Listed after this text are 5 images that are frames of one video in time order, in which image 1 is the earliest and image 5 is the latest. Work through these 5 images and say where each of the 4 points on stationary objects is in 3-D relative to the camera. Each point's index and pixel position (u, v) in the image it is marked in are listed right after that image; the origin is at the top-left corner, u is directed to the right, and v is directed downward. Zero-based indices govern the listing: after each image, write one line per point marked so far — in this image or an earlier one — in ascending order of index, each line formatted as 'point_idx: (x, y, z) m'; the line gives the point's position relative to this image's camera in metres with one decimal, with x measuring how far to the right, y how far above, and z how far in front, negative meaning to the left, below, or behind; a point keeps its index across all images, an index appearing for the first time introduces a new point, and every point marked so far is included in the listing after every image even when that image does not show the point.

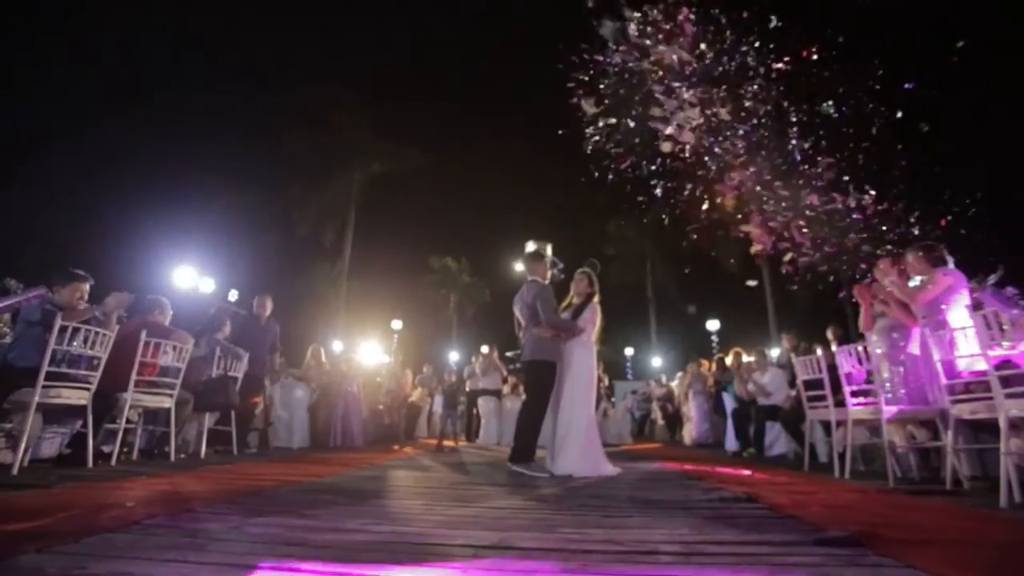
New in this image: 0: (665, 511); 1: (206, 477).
0: (+0.8, -1.2, +3.5) m
1: (-2.1, -1.3, +4.6) m
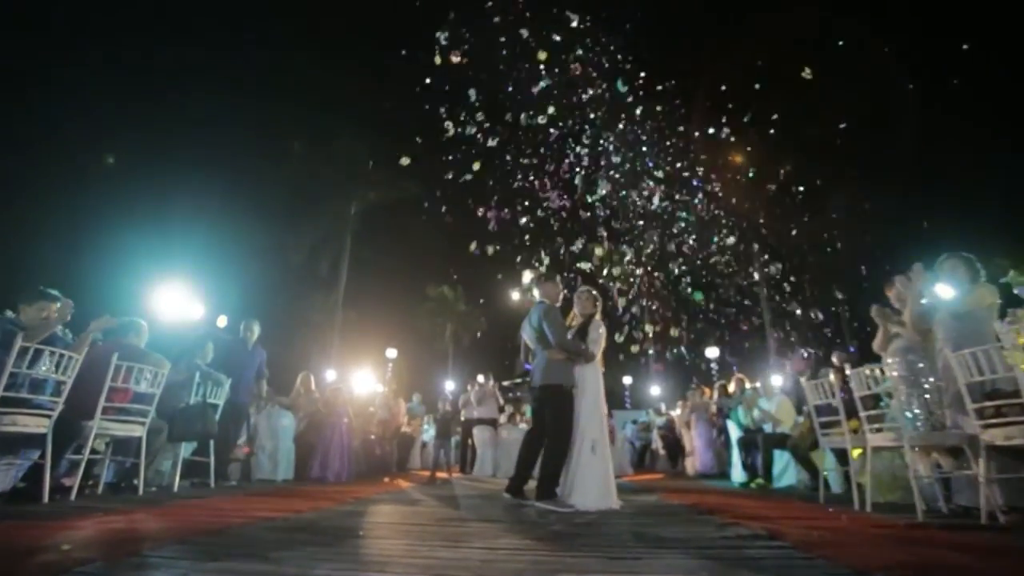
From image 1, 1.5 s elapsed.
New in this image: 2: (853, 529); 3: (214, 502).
0: (+0.8, -1.2, +3.1) m
1: (-2.1, -1.4, +4.2) m
2: (+2.0, -1.4, +3.9) m
3: (-2.3, -1.7, +5.1) m
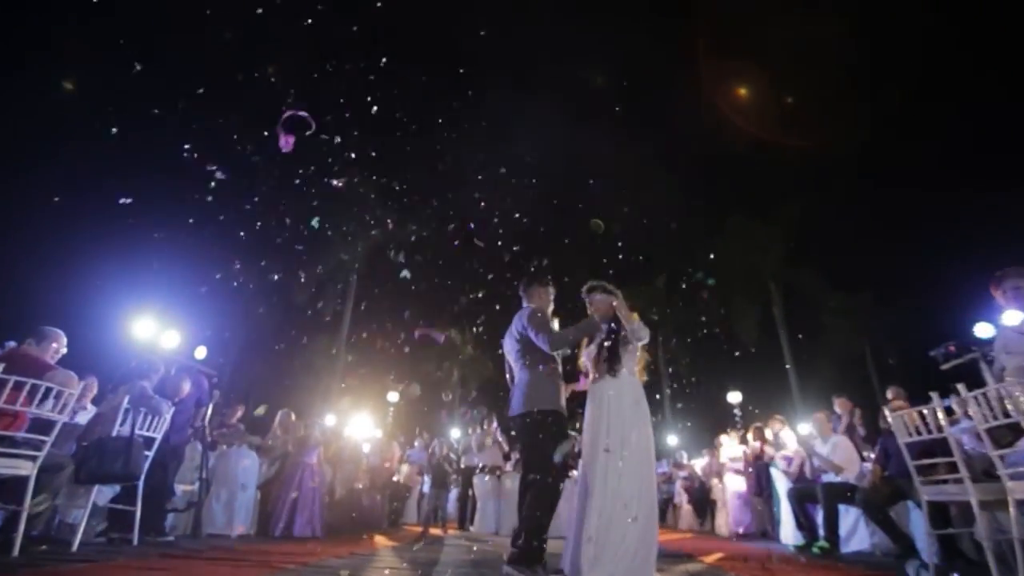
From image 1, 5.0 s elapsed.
0: (+0.8, -1.0, +1.7) m
1: (-2.1, -1.3, +2.8) m
2: (+1.9, -1.3, +2.4) m
3: (-2.3, -1.6, +3.8) m
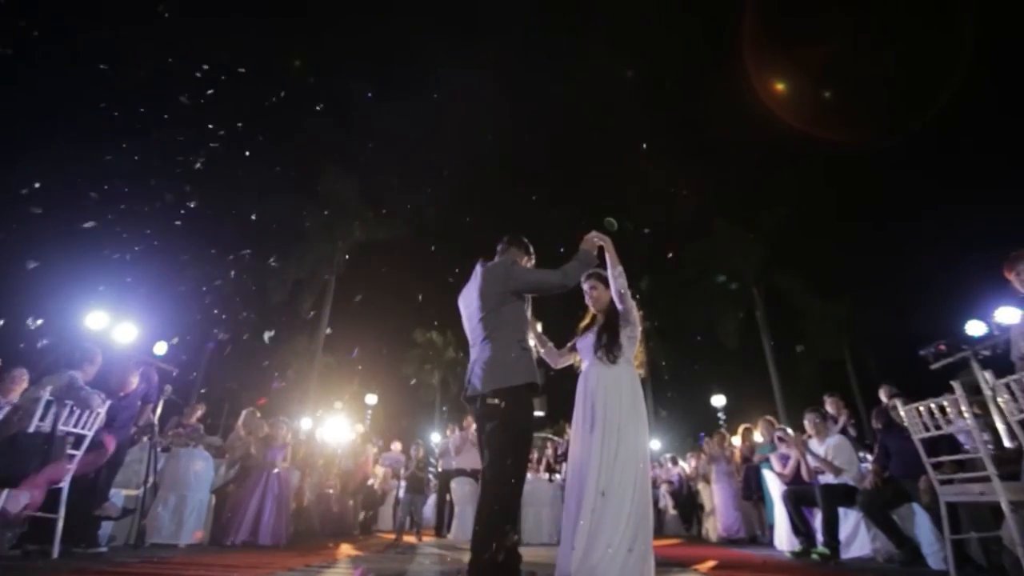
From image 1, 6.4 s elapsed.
0: (+0.7, -0.9, +1.2) m
1: (-2.3, -1.1, +2.2) m
2: (+1.8, -1.1, +2.0) m
3: (-2.4, -1.4, +3.2) m
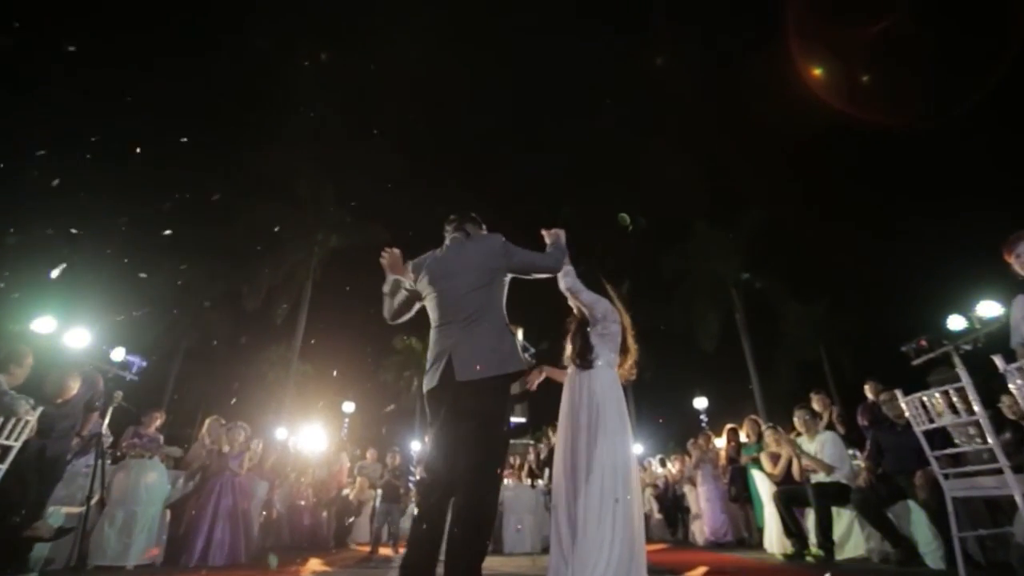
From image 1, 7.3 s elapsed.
0: (+0.6, -0.7, +0.8) m
1: (-2.4, -1.0, +1.8) m
2: (+1.7, -1.0, +1.6) m
3: (-2.6, -1.4, +2.7) m
